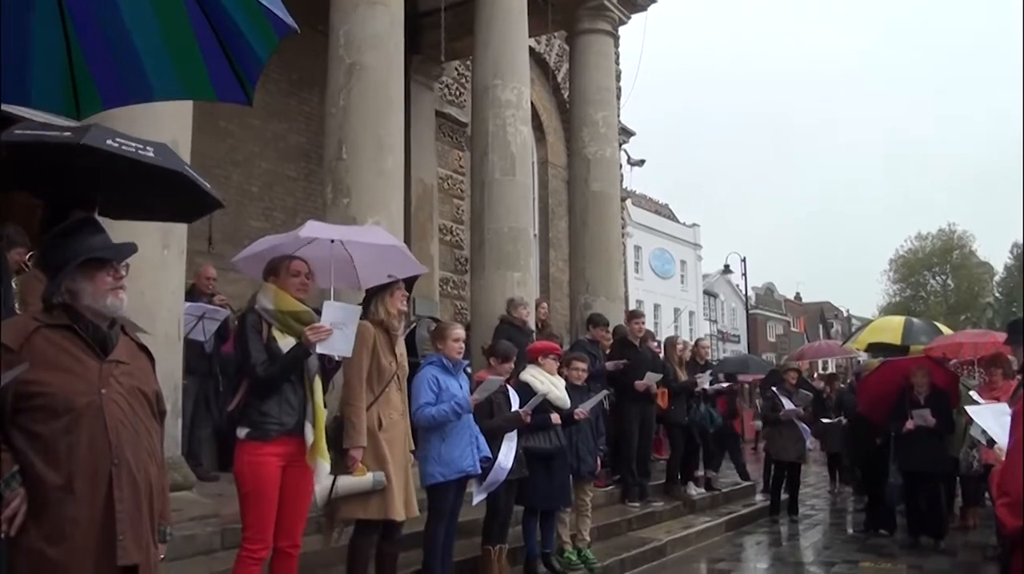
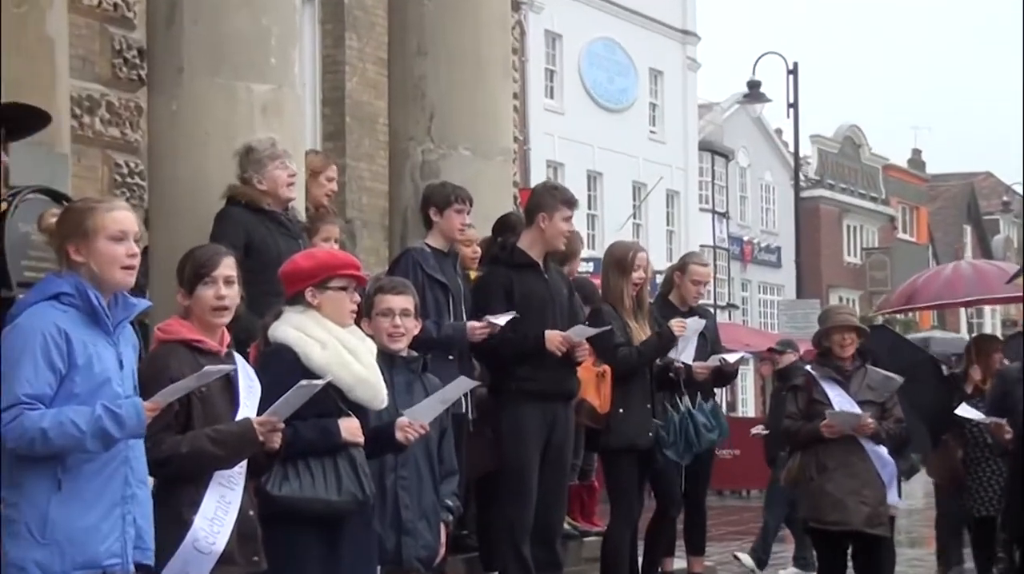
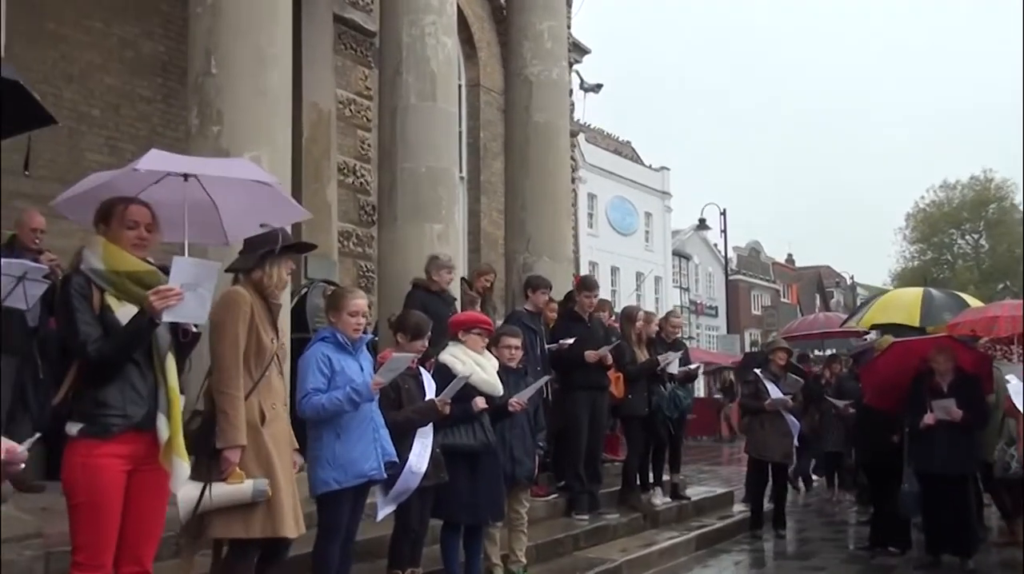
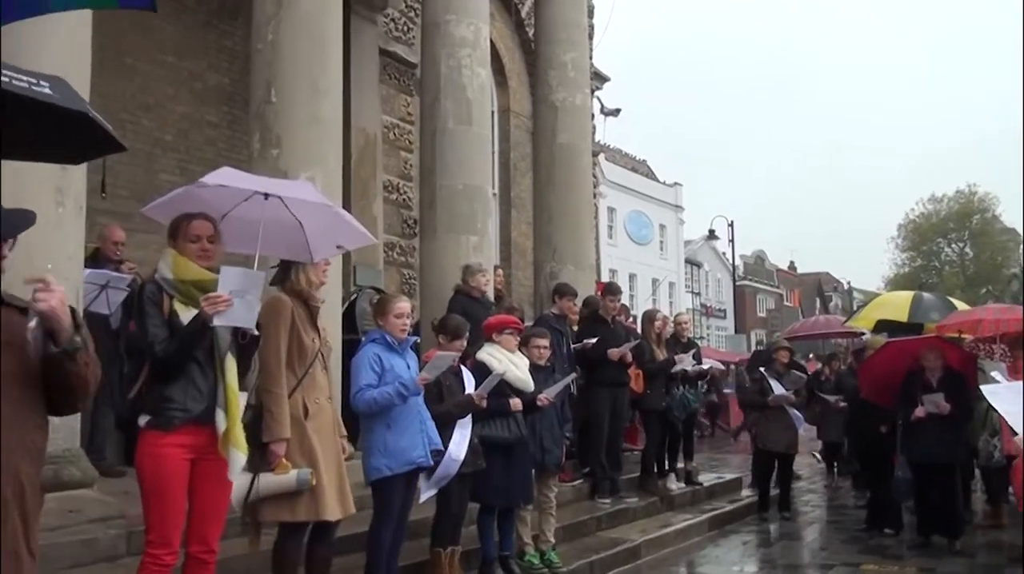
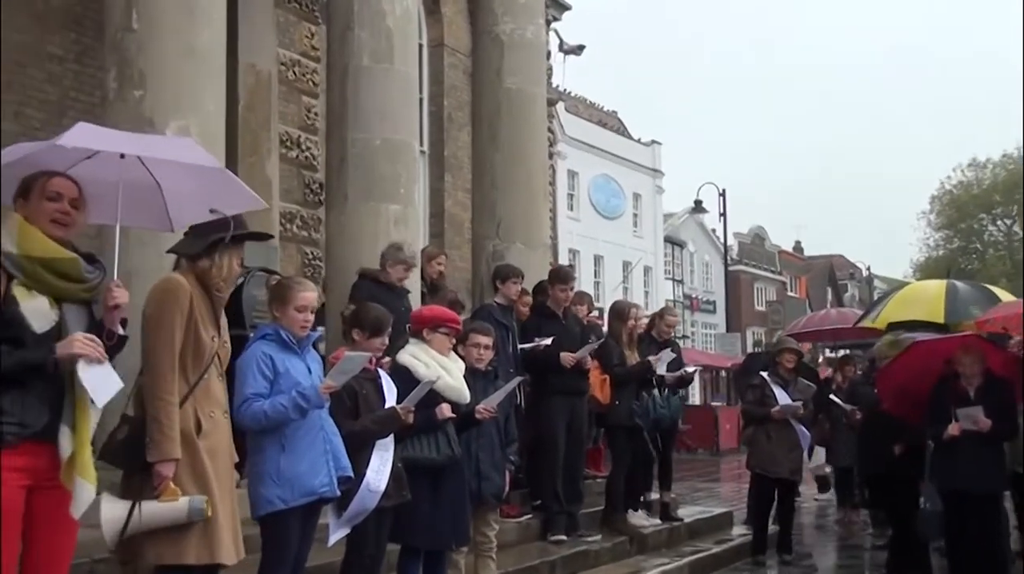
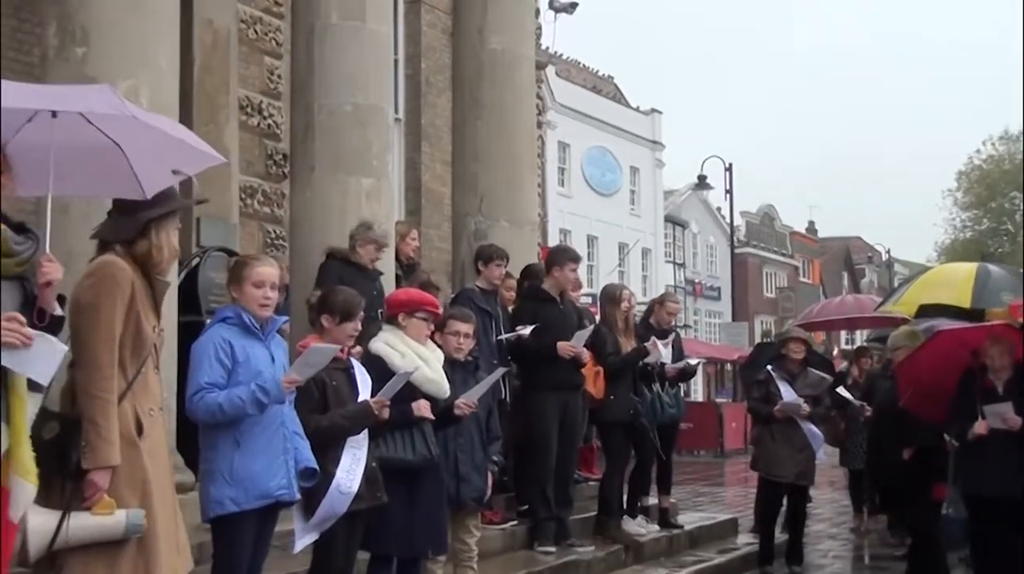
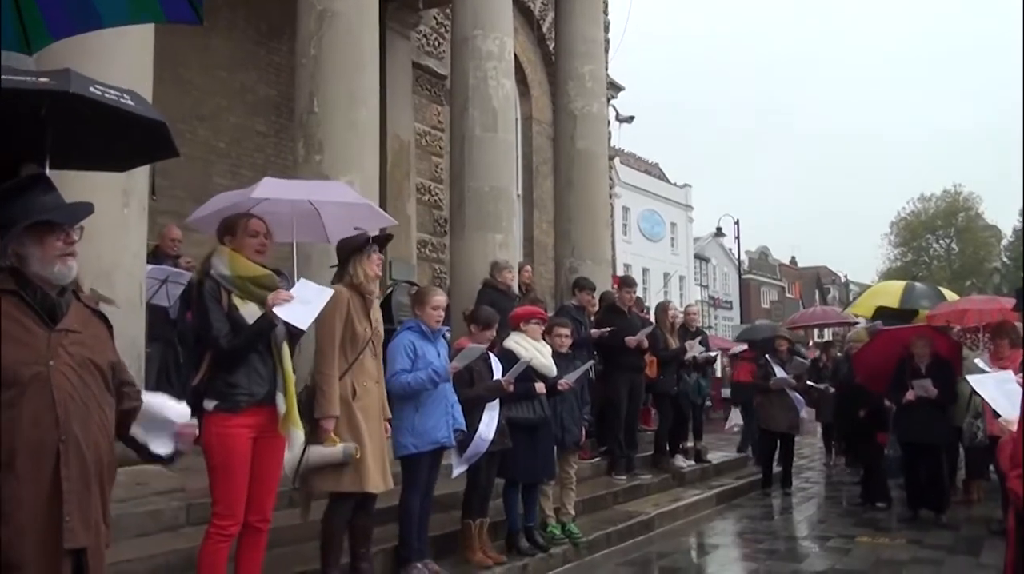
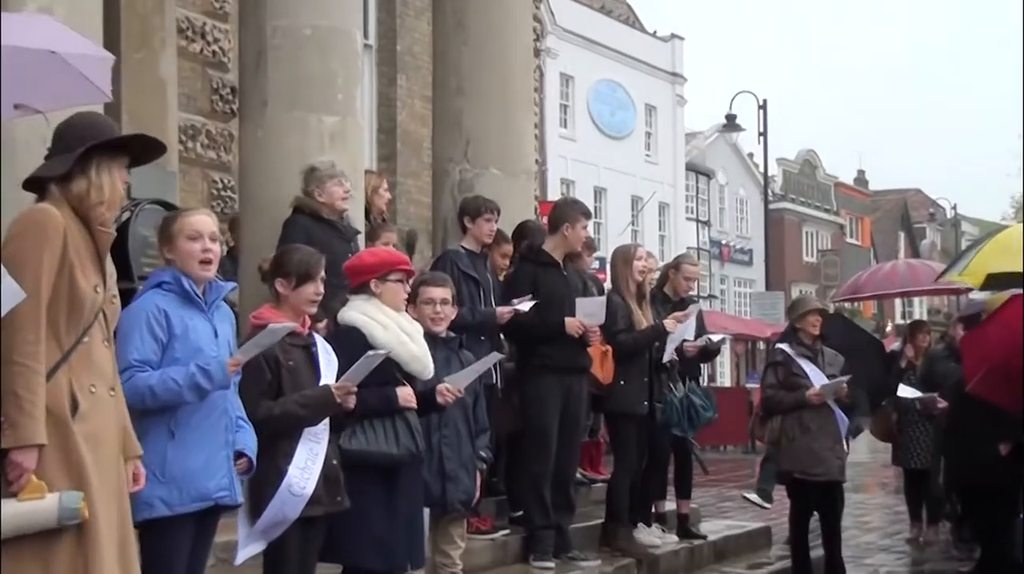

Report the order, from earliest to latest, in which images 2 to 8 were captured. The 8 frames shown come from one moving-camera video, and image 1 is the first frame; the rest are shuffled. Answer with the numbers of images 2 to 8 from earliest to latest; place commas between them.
7, 4, 3, 5, 6, 8, 2
